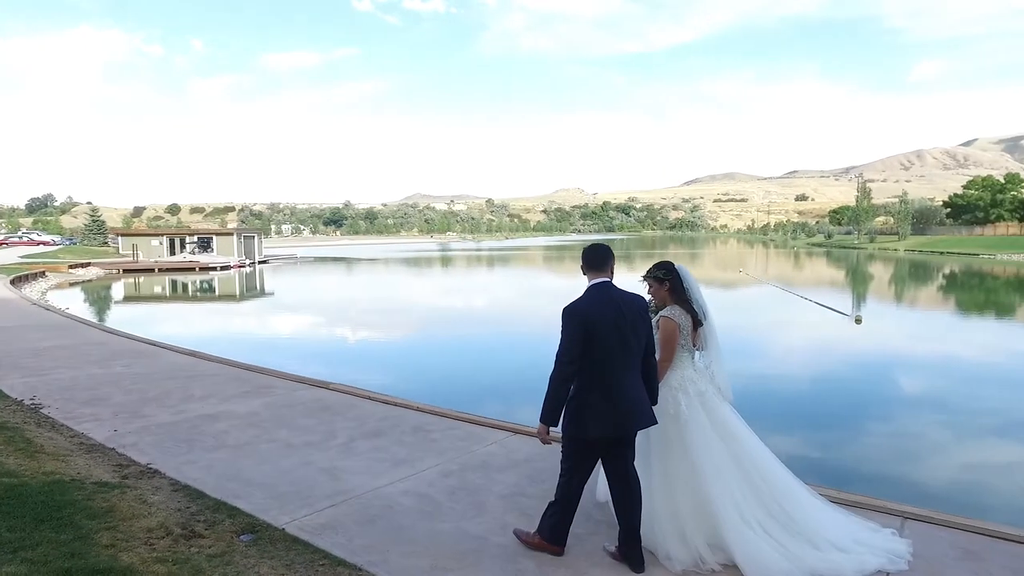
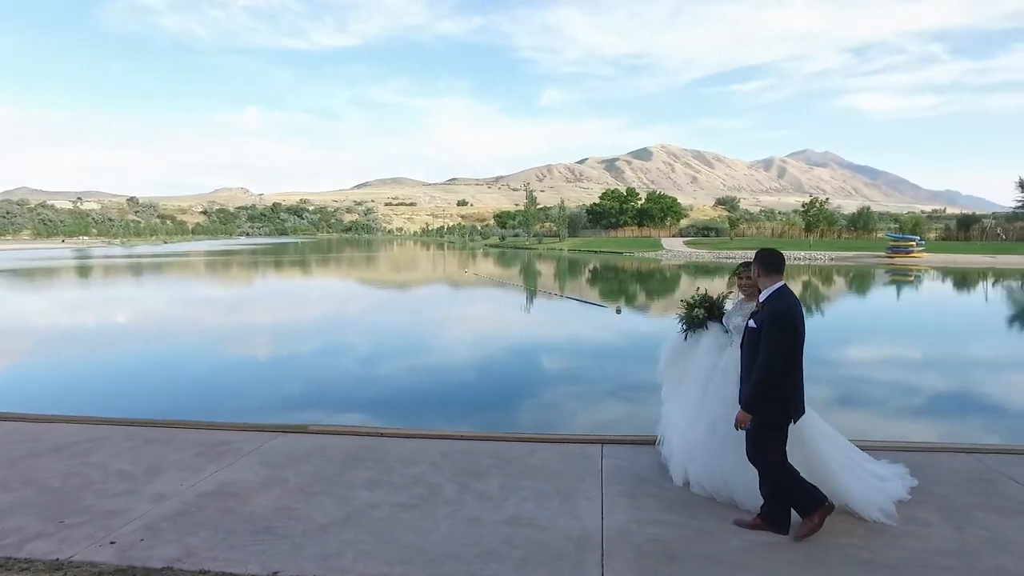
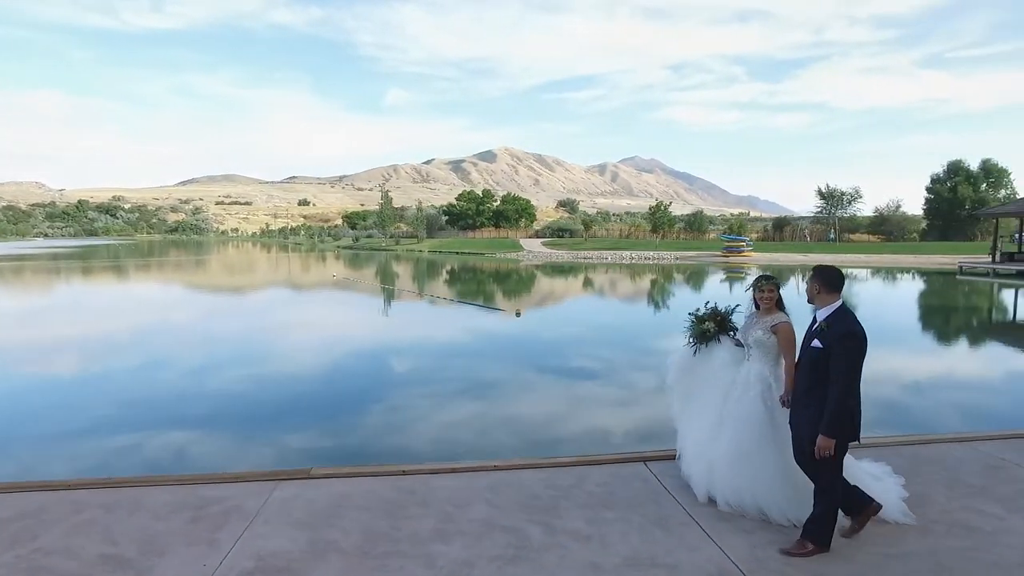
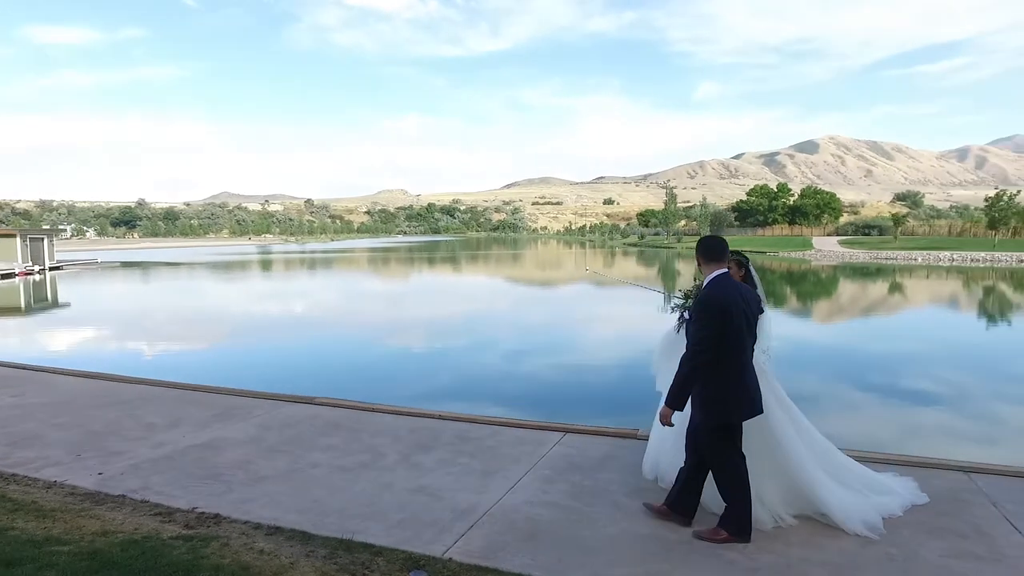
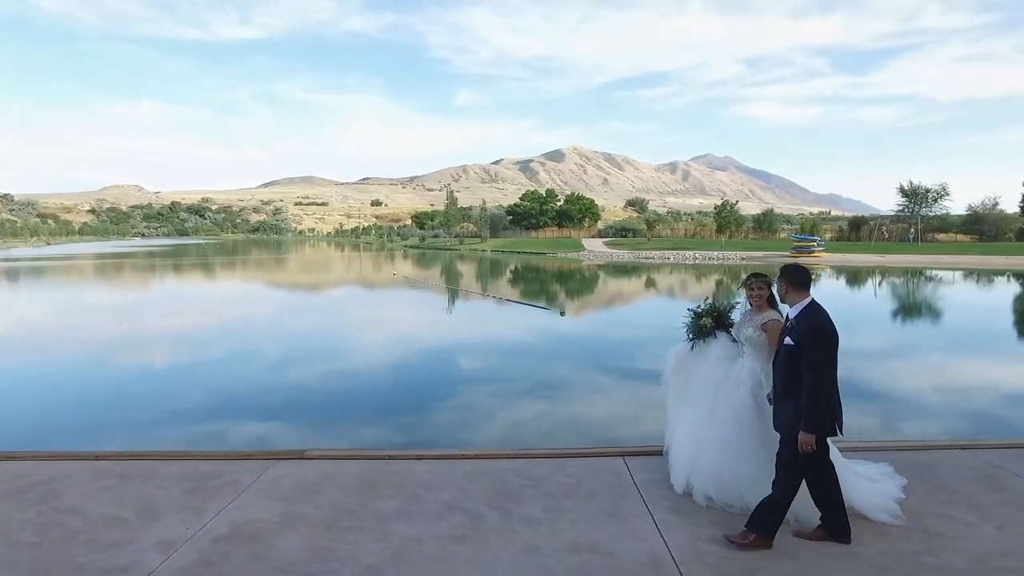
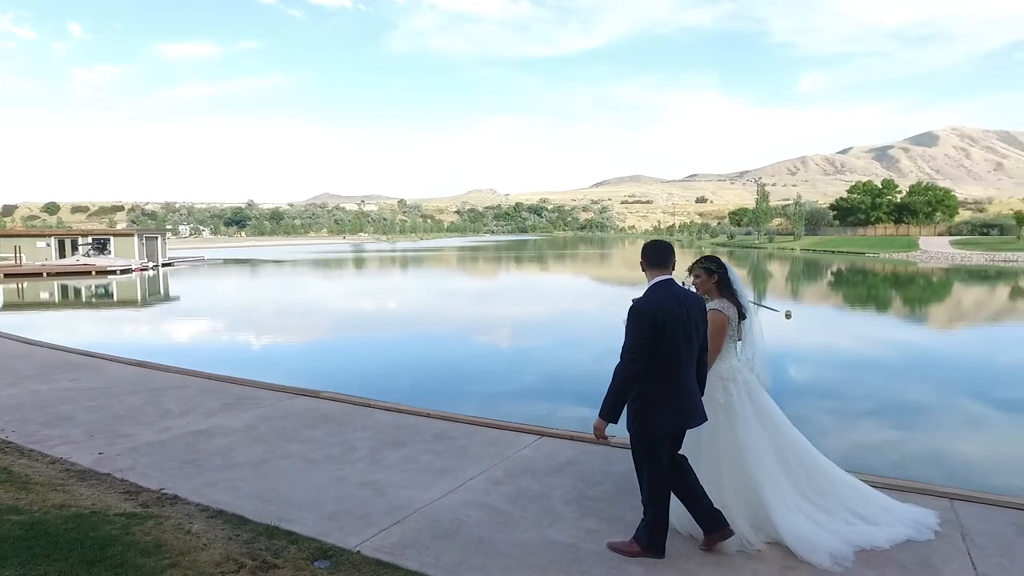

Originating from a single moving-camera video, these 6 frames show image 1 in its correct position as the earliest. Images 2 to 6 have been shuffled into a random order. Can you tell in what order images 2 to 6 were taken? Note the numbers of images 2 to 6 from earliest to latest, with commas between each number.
6, 4, 2, 5, 3
